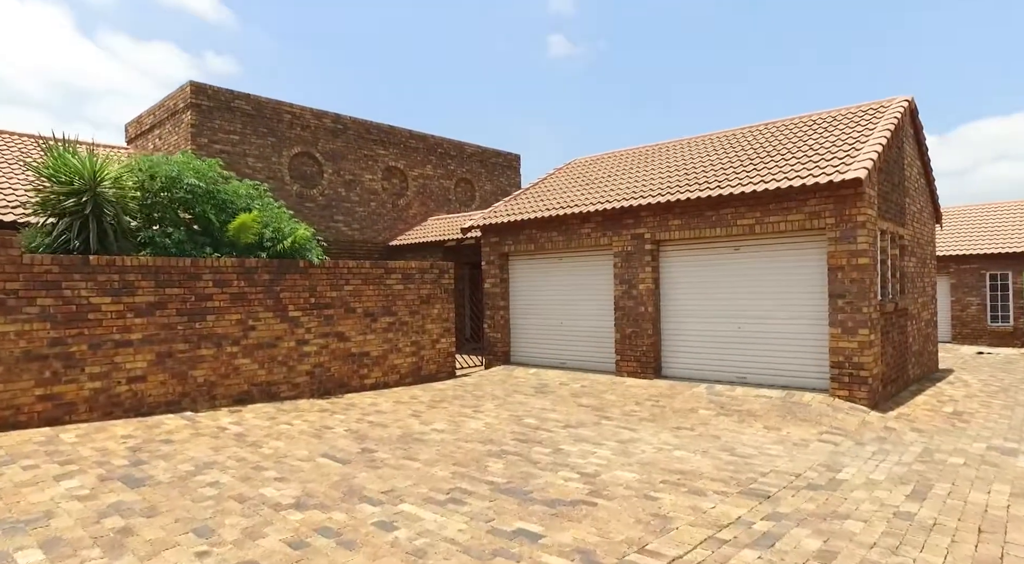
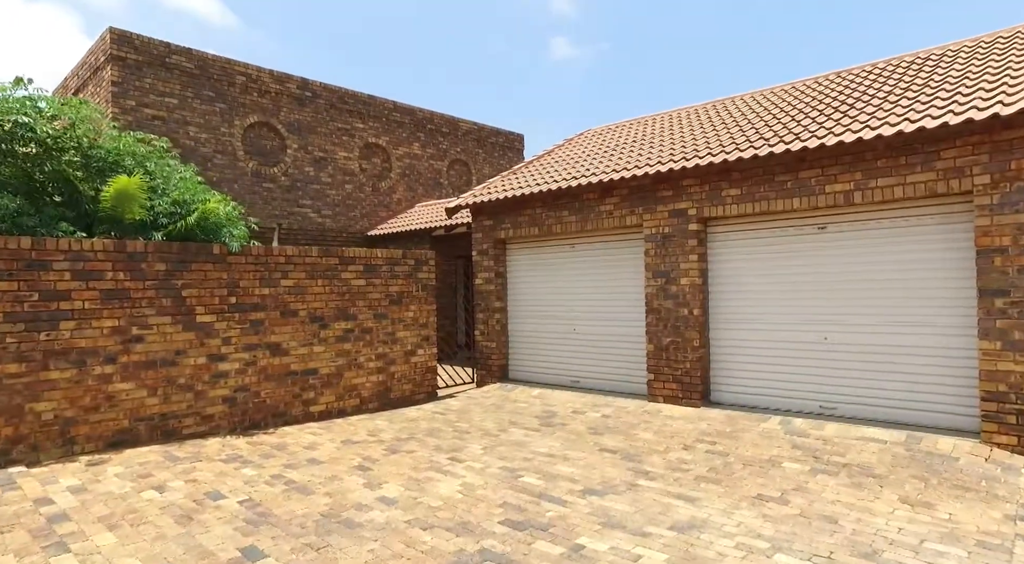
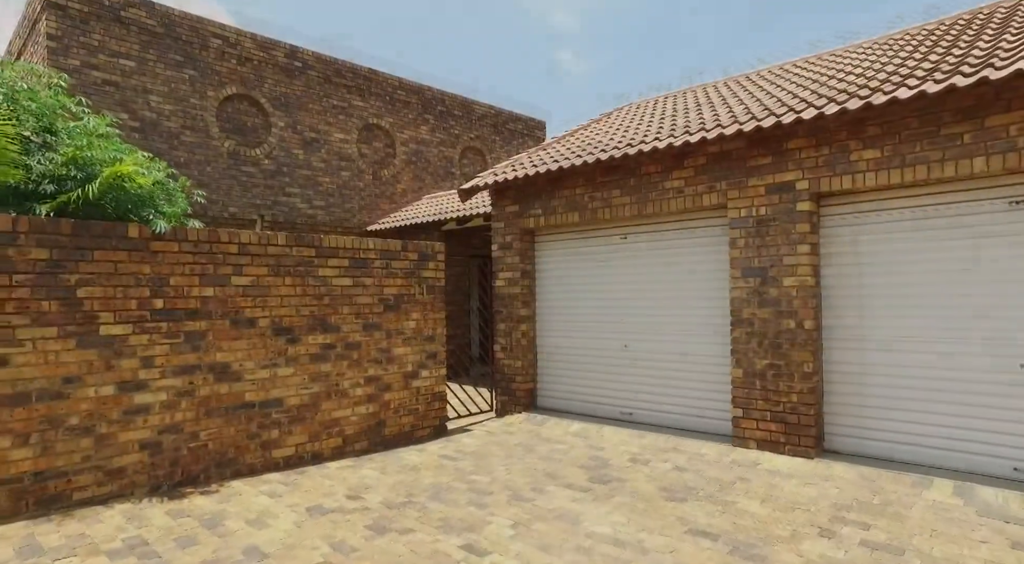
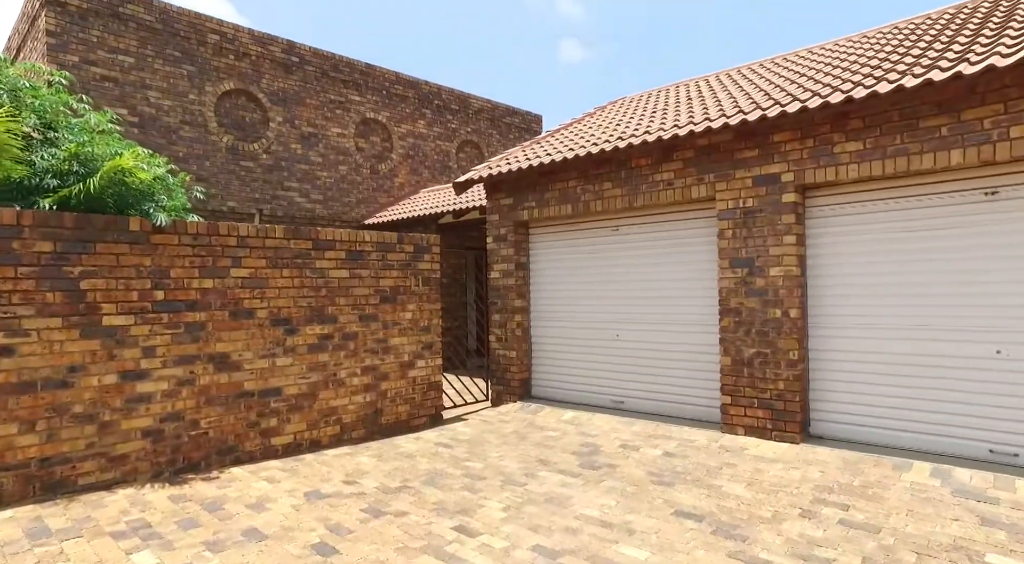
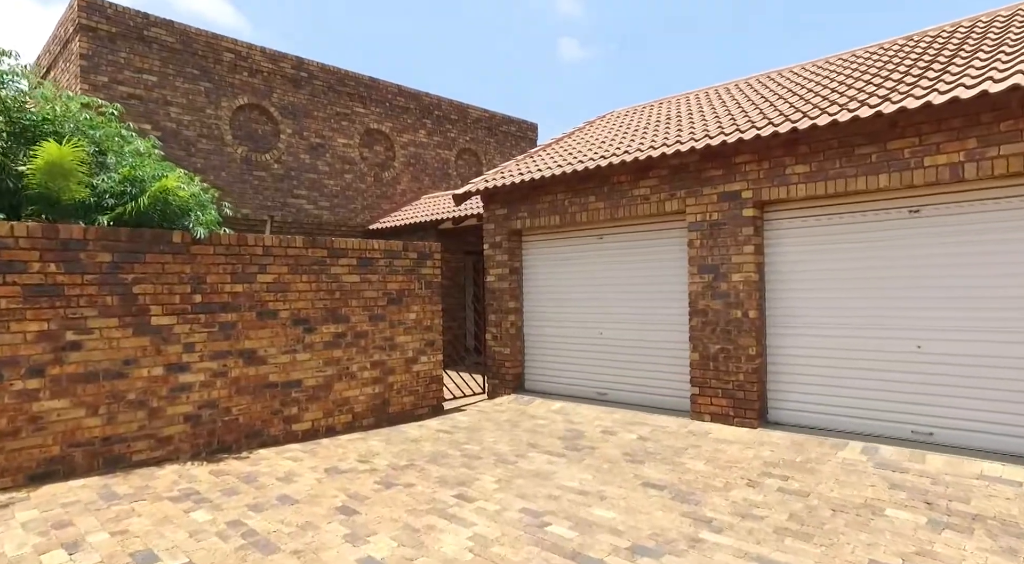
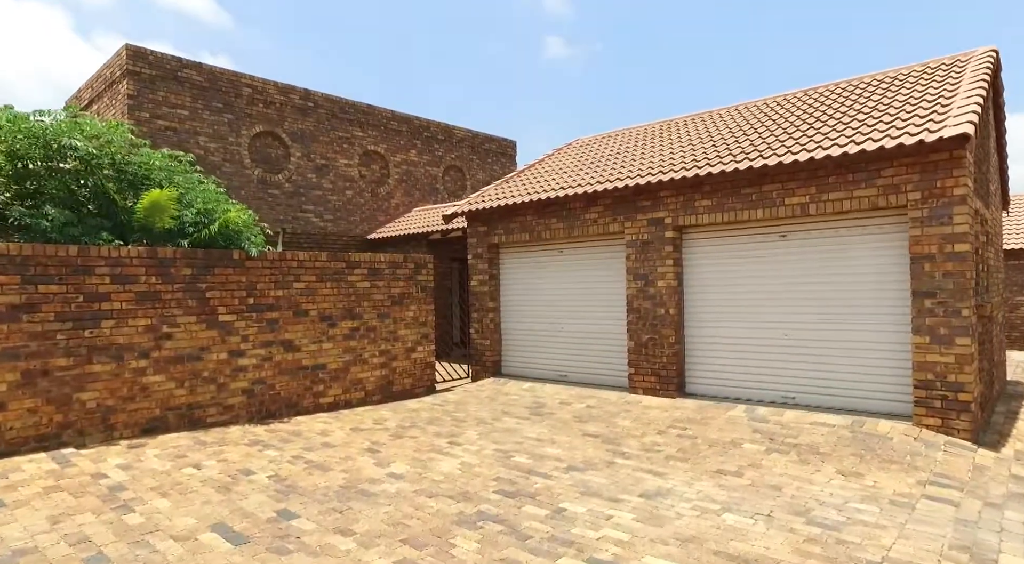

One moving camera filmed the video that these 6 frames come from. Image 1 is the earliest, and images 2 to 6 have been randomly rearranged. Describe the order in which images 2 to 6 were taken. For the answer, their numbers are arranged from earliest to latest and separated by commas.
6, 2, 5, 4, 3
